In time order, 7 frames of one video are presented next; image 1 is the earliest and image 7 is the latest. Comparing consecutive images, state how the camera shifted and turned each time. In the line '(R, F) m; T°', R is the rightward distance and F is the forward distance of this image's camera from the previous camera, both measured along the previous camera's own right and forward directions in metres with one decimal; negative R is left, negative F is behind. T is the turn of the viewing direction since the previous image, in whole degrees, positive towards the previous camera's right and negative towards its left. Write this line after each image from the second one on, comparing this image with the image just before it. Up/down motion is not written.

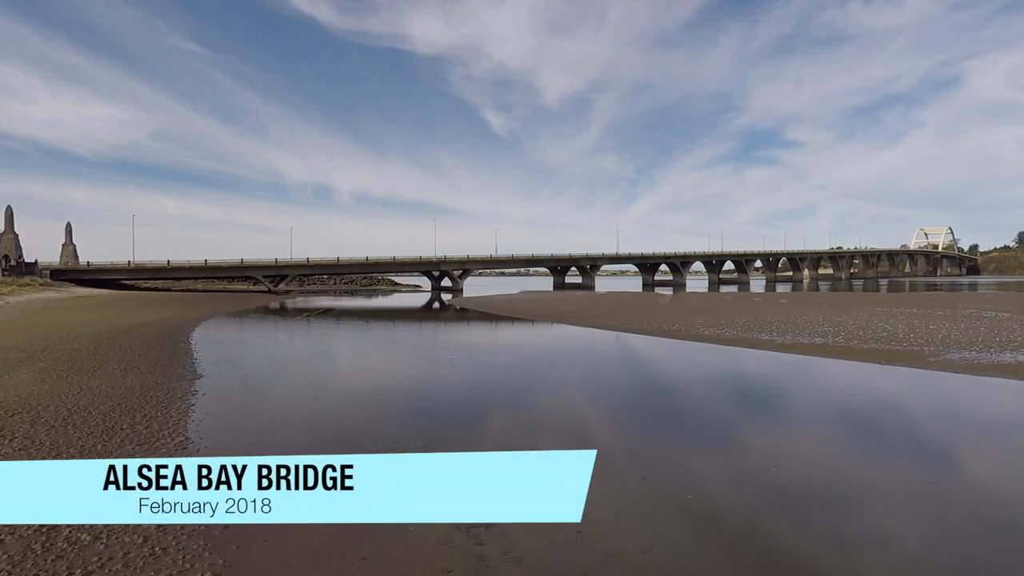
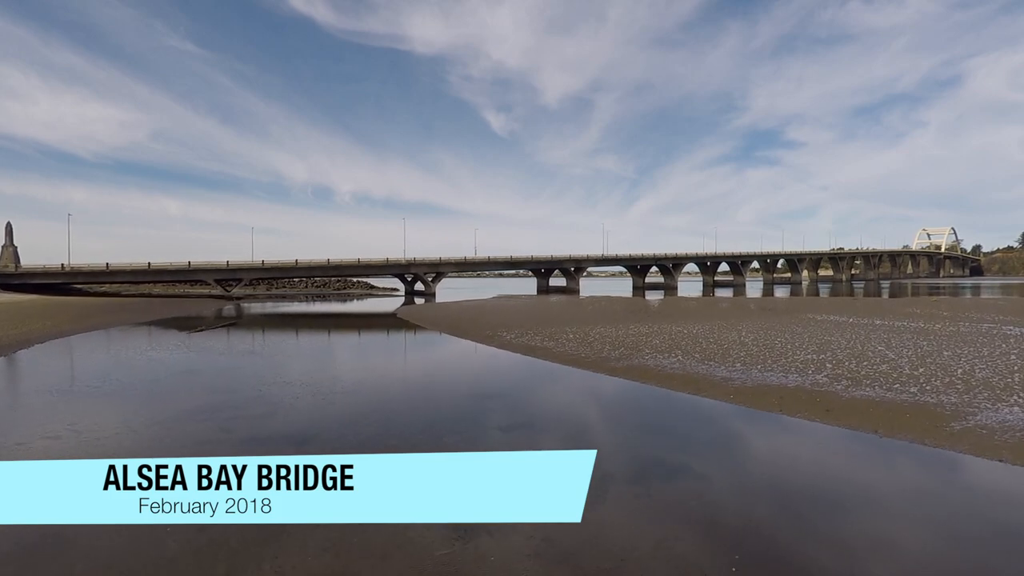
(+0.6, +0.8) m; 0°
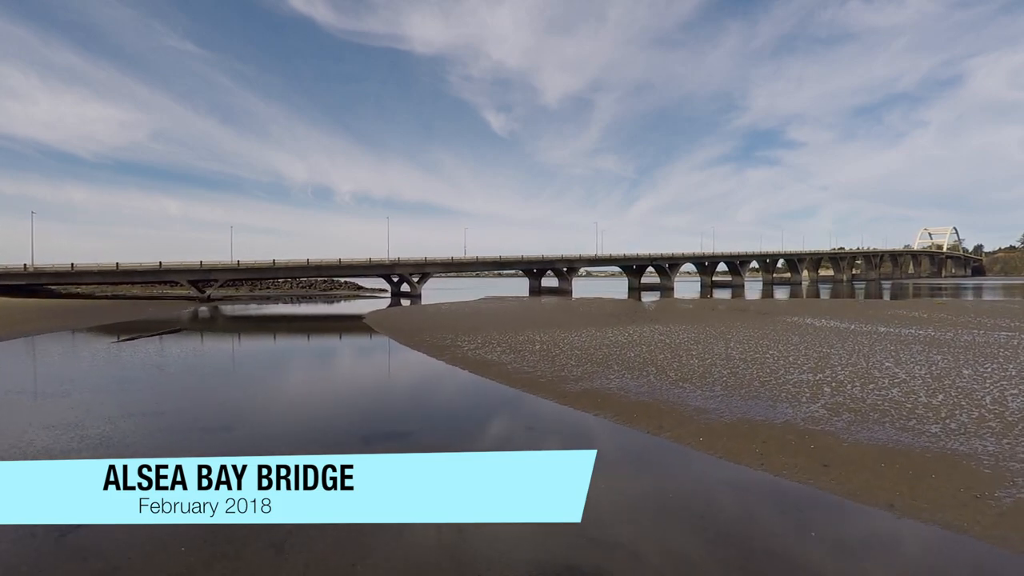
(+0.3, +0.4) m; 0°
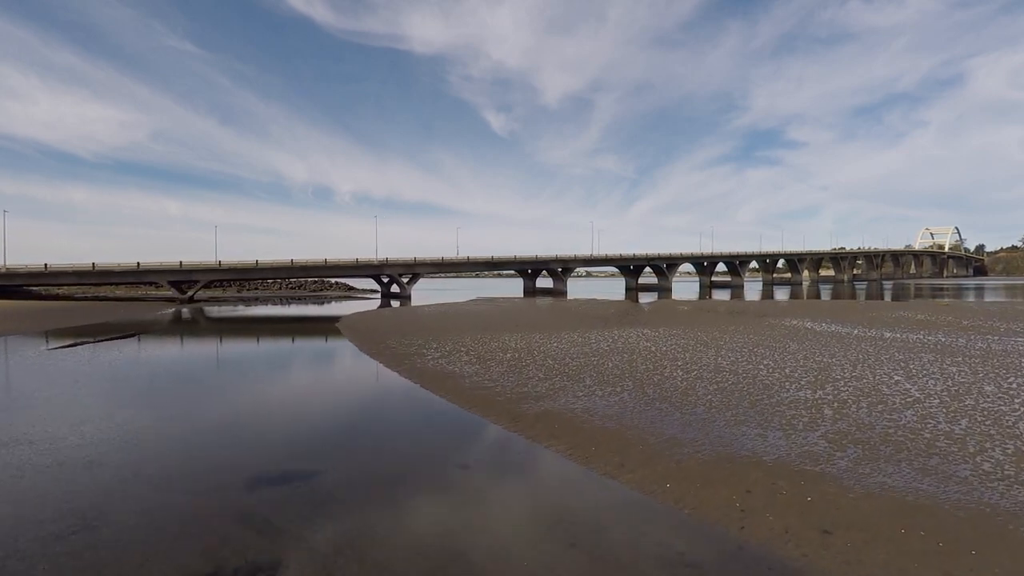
(+0.2, +0.3) m; 0°
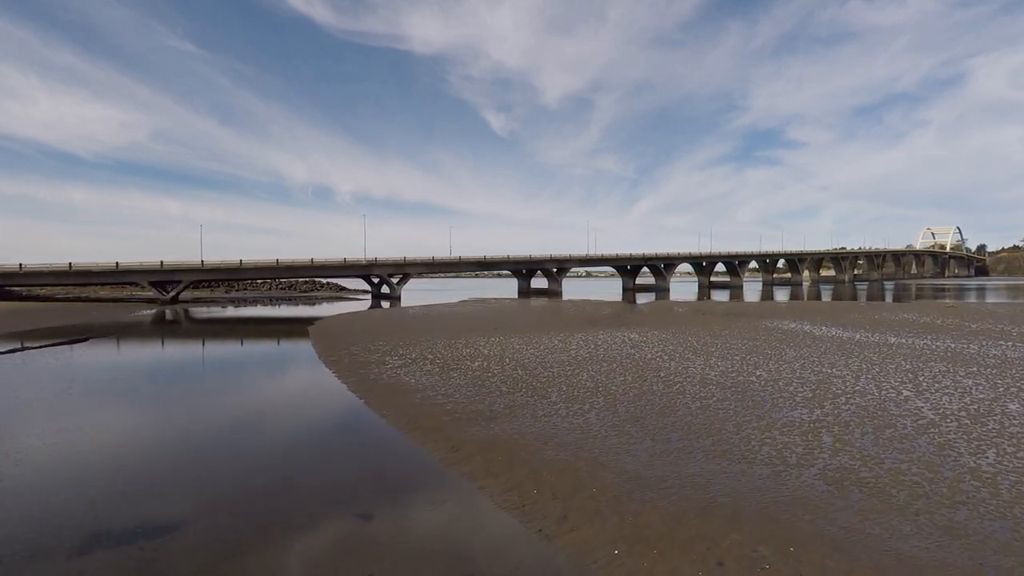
(+0.2, +0.3) m; 0°
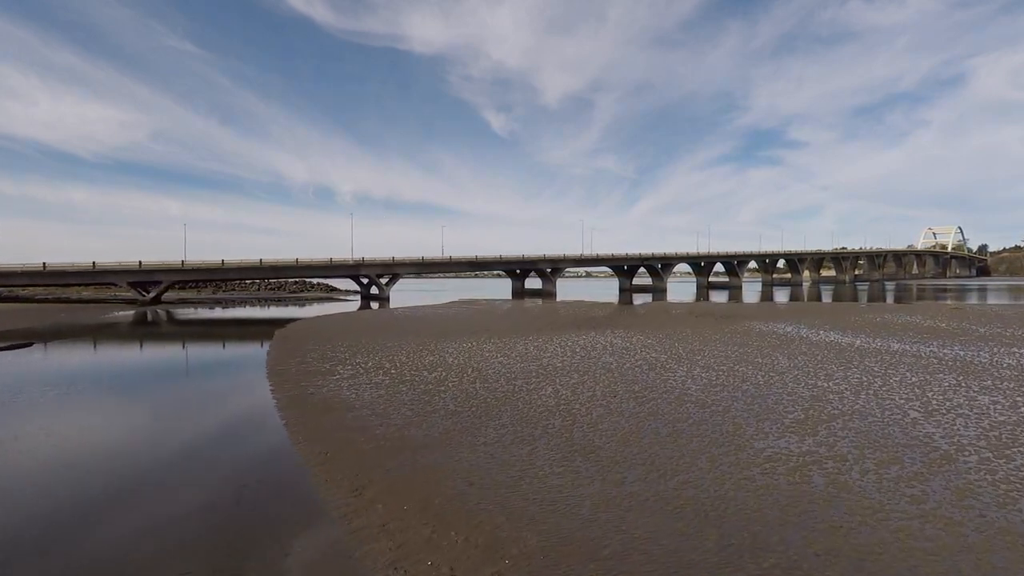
(+0.2, +0.3) m; 0°
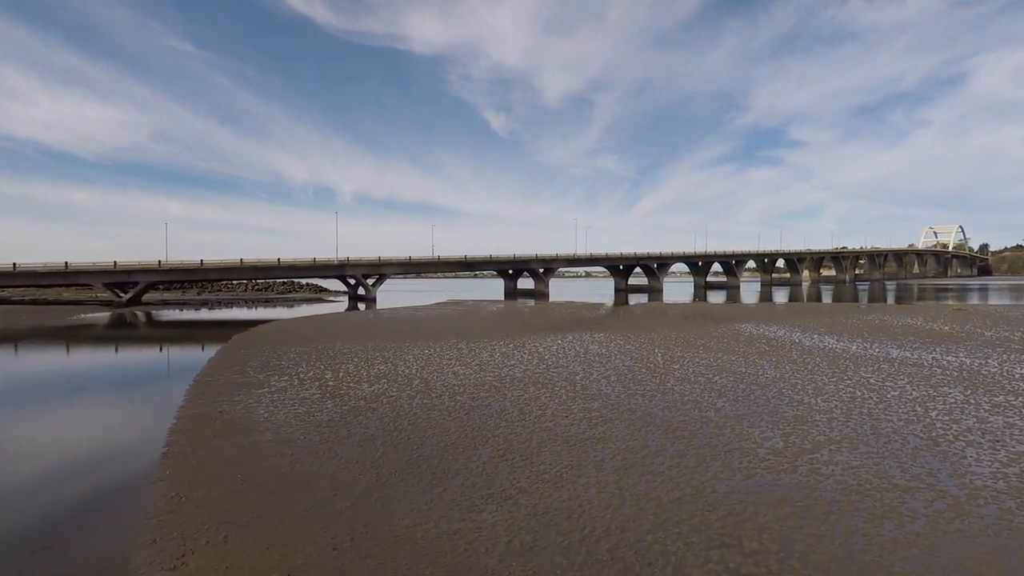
(+0.2, +0.3) m; 0°
